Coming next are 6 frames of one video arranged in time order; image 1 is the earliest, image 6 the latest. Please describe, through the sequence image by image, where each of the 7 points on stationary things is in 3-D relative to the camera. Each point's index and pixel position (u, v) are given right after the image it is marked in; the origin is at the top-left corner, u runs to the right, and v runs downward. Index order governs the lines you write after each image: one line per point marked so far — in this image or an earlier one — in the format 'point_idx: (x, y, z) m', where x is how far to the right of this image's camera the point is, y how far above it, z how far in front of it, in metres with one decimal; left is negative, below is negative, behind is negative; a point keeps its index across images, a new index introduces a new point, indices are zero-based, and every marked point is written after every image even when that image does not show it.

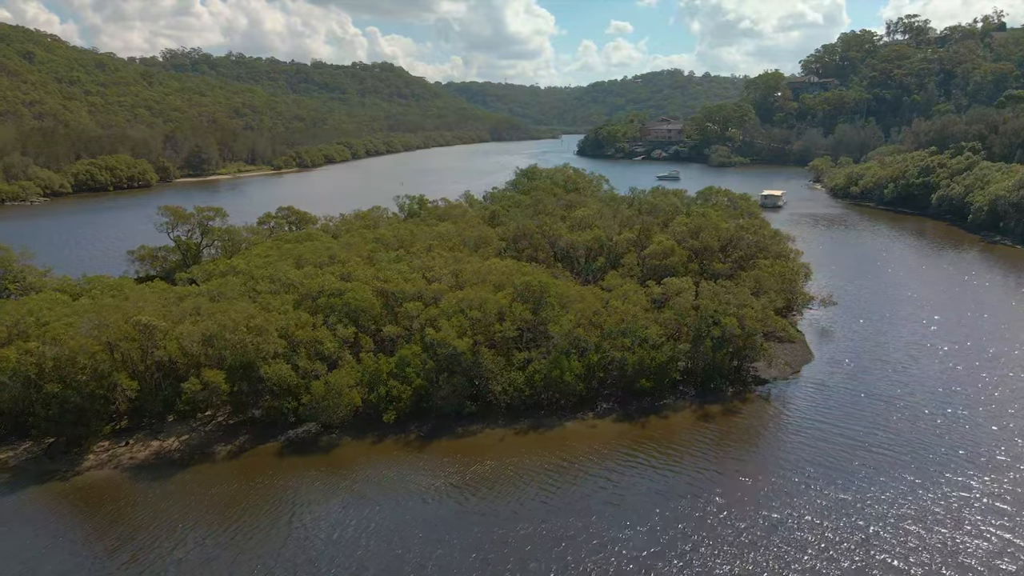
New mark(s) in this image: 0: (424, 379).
0: (-2.4, -2.5, +19.8) m
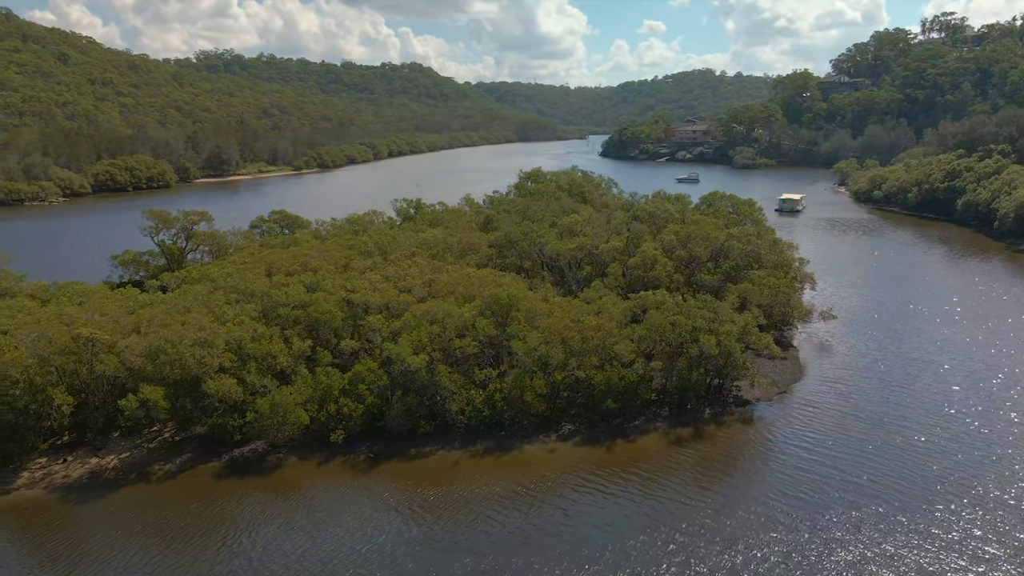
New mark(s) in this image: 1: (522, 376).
0: (-3.5, -2.8, +18.9) m
1: (+0.3, -2.4, +19.4) m
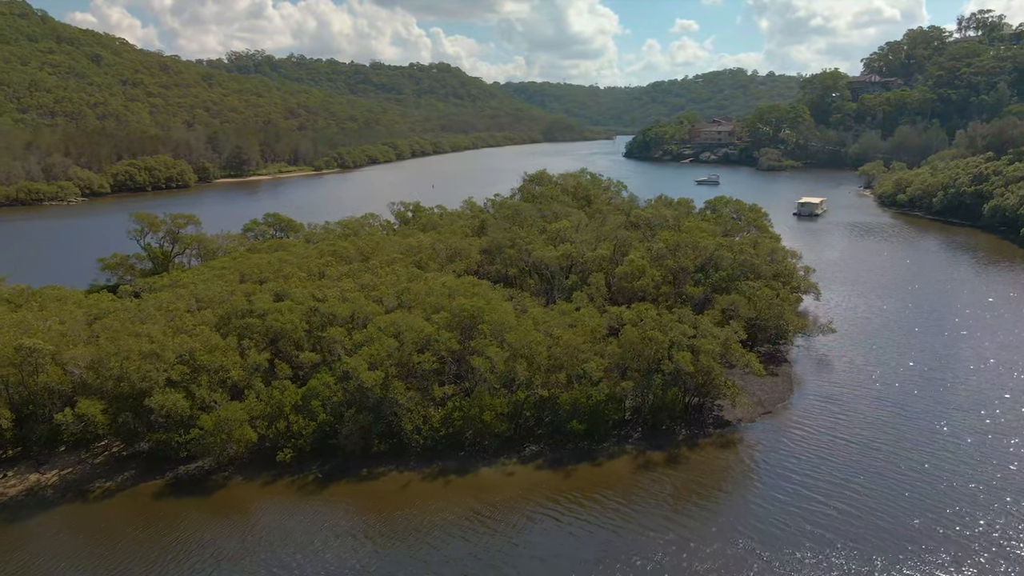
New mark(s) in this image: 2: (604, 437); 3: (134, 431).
0: (-4.5, -3.1, +18.1) m
1: (-0.7, -2.7, +18.4) m
2: (+2.5, -3.9, +19.3) m
3: (-9.2, -3.5, +17.8) m
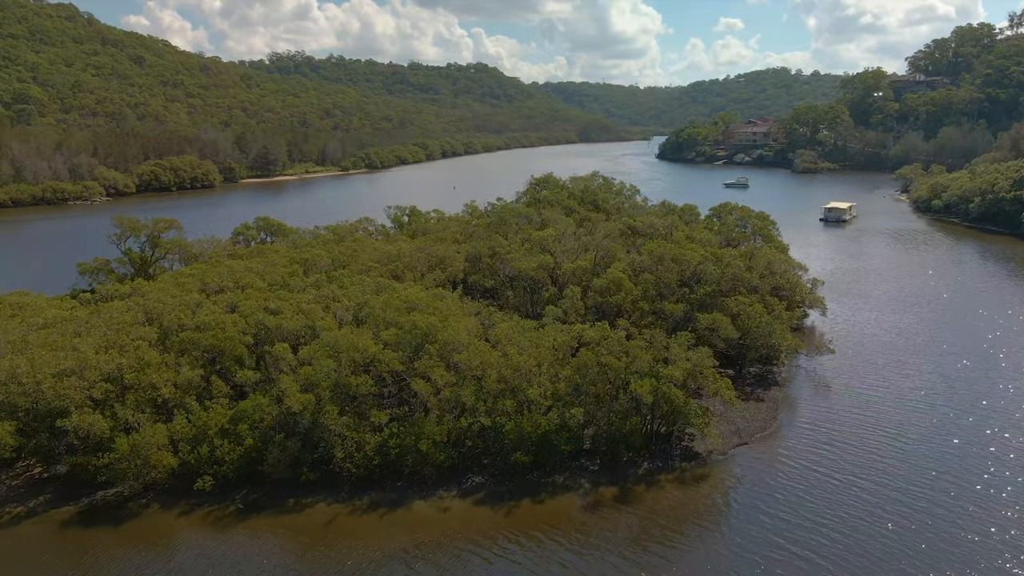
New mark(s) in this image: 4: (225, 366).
0: (-5.9, -3.5, +16.9) m
1: (-2.1, -3.1, +17.0) m
2: (+1.1, -4.4, +17.7) m
3: (-10.6, -3.8, +16.9) m
4: (-7.5, -2.1, +19.2) m
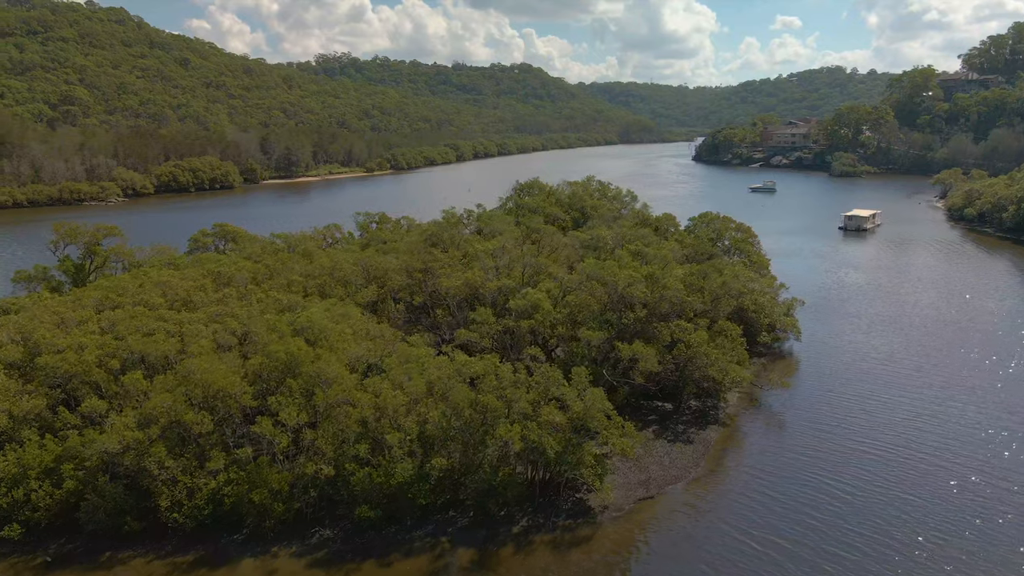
0: (-9.0, -4.0, +15.2) m
1: (-5.2, -3.7, +15.1) m
2: (-1.9, -5.0, +15.6) m
3: (-13.7, -4.3, +15.5) m
4: (-10.5, -2.6, +17.6) m
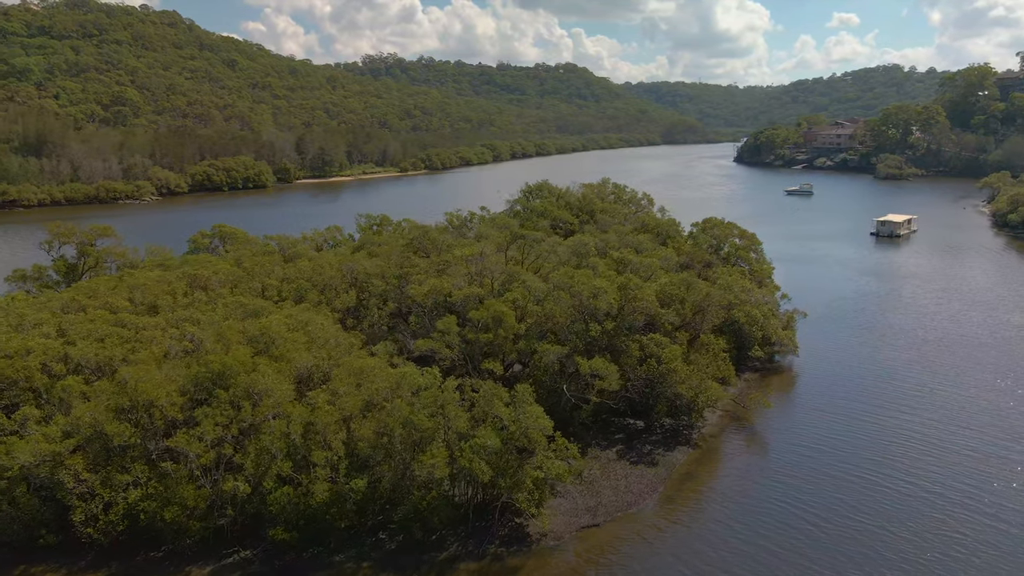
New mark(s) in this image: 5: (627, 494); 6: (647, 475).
0: (-10.4, -4.1, +14.9) m
1: (-6.6, -3.9, +14.5) m
2: (-3.4, -5.2, +14.8) m
3: (-15.1, -4.3, +15.5) m
4: (-11.7, -2.7, +17.4) m
5: (+3.2, -4.9, +17.7) m
6: (+3.9, -4.7, +18.6) m
